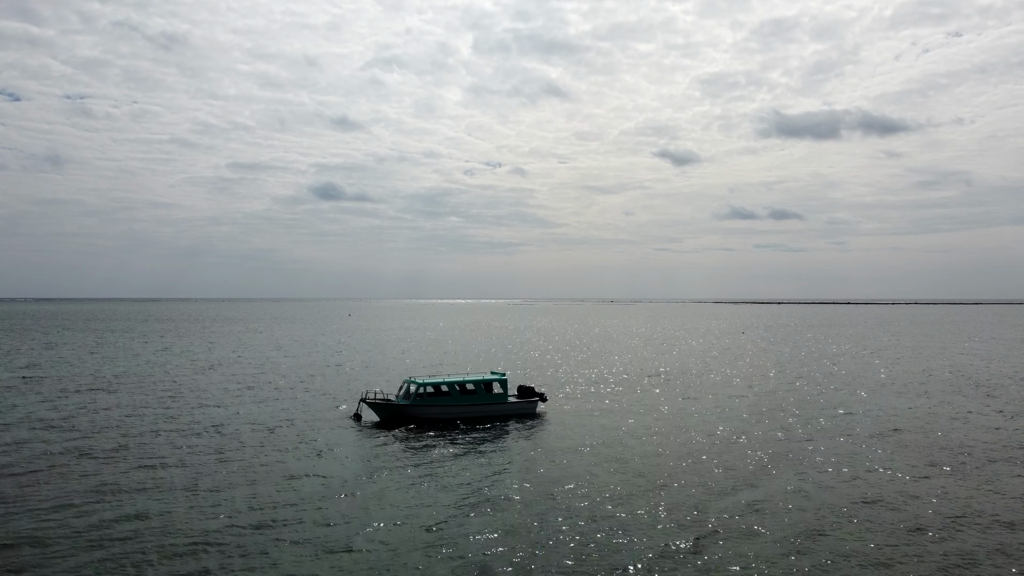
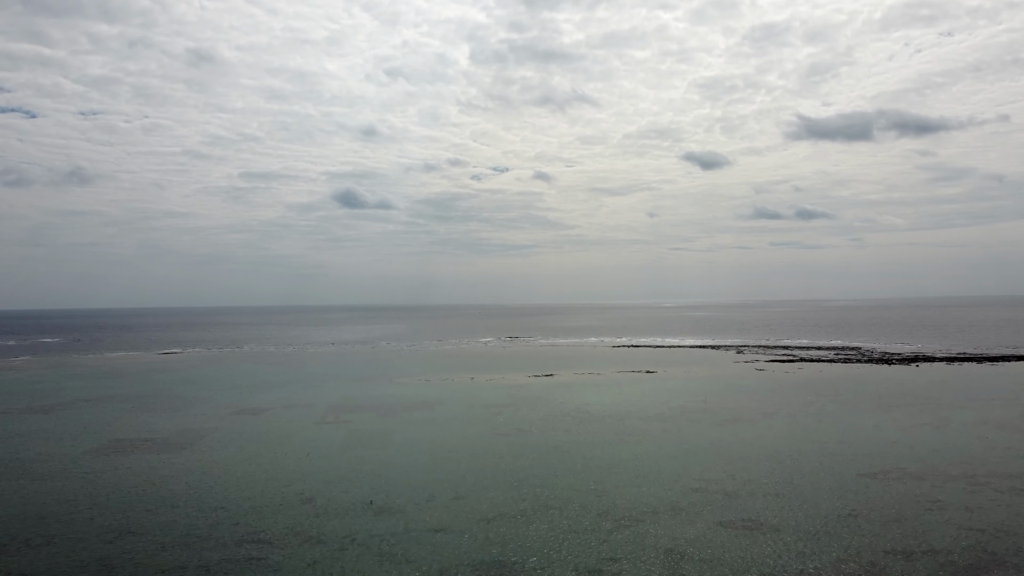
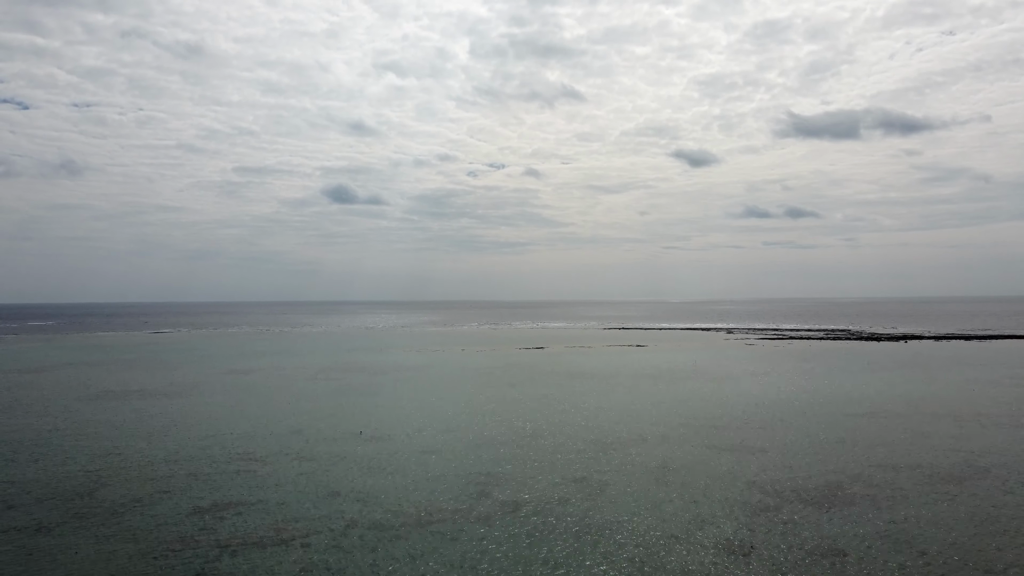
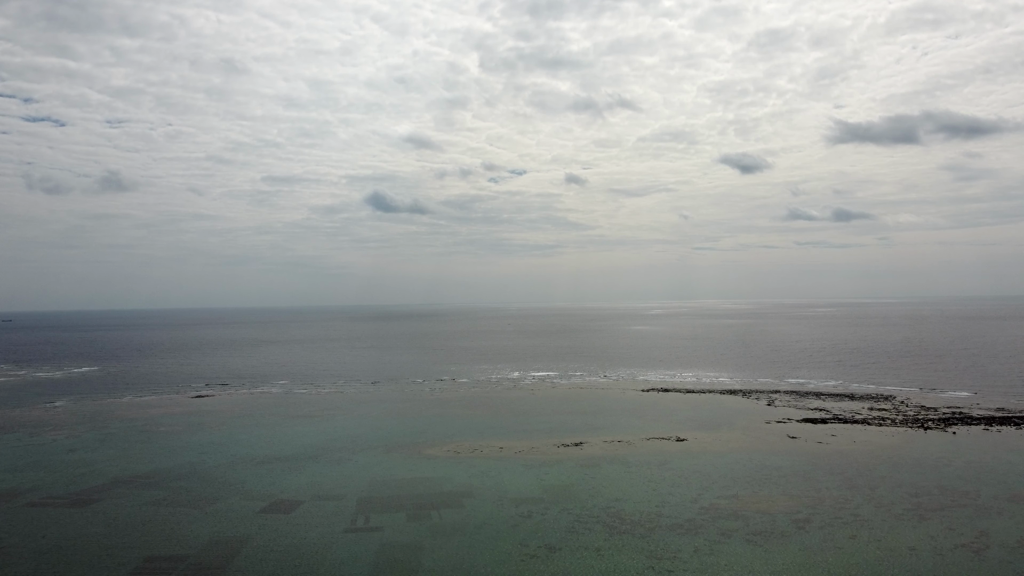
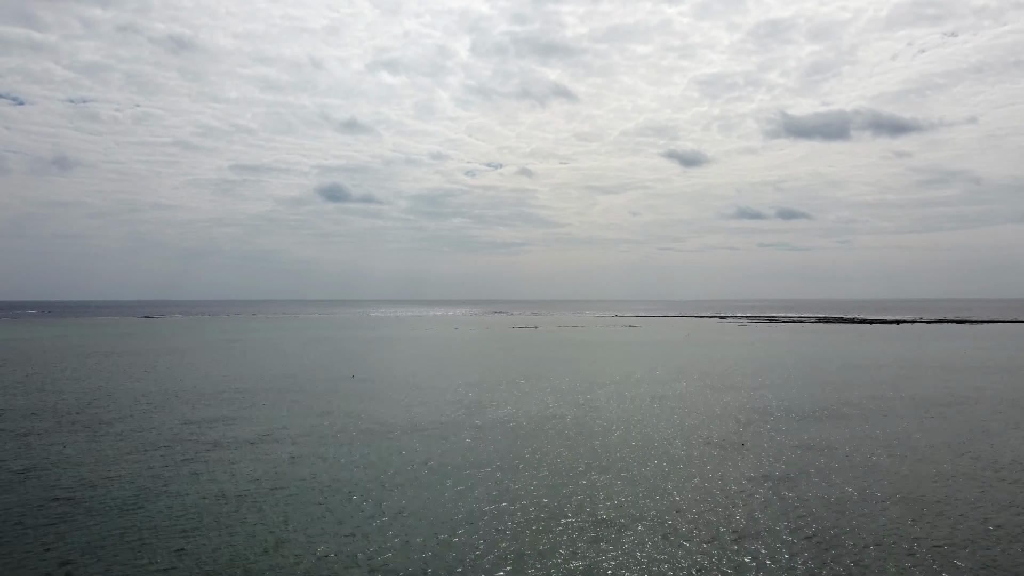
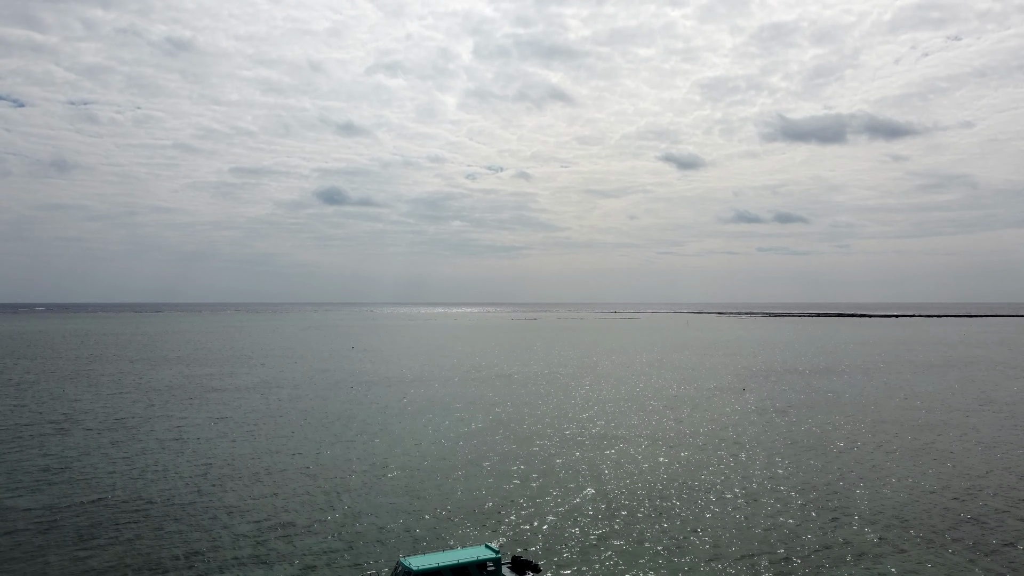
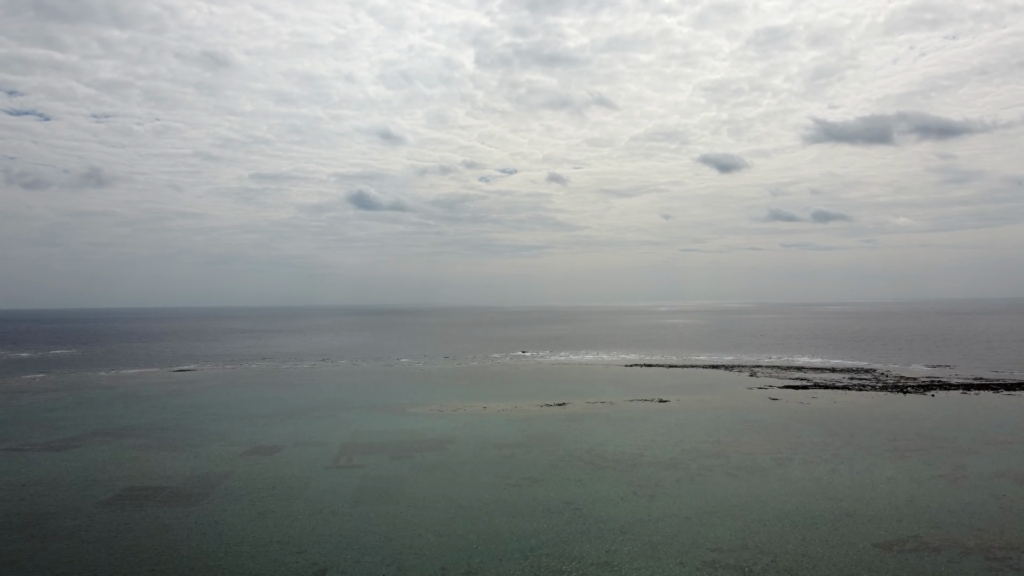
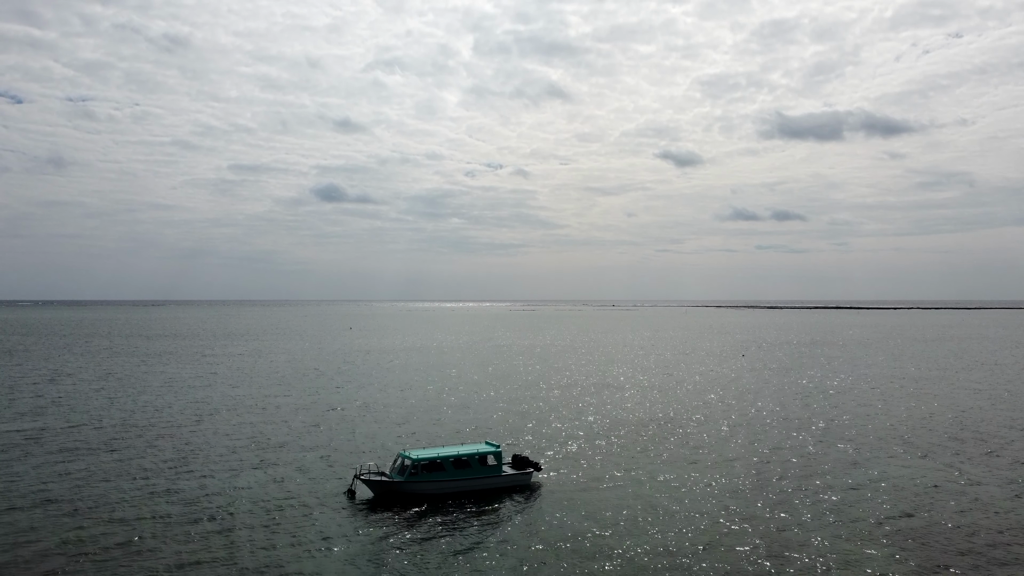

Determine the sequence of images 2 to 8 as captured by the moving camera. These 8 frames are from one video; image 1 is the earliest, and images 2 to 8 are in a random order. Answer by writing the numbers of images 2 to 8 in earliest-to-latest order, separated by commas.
8, 6, 5, 3, 2, 7, 4
